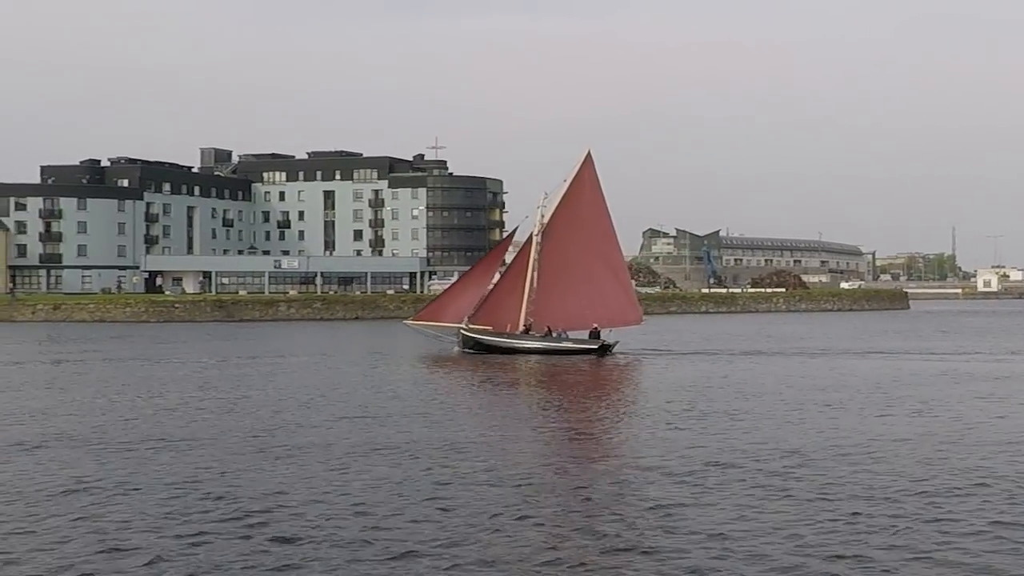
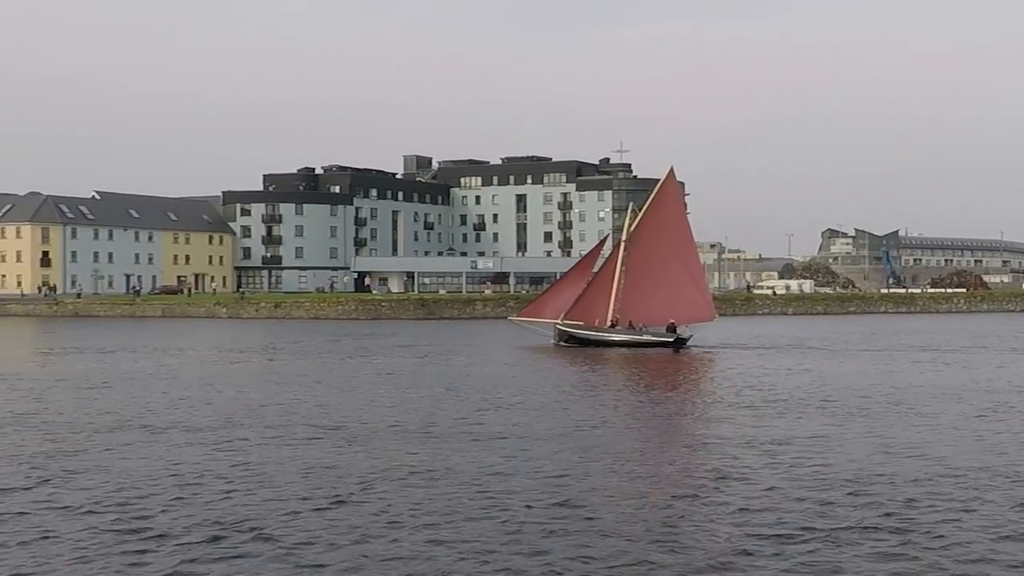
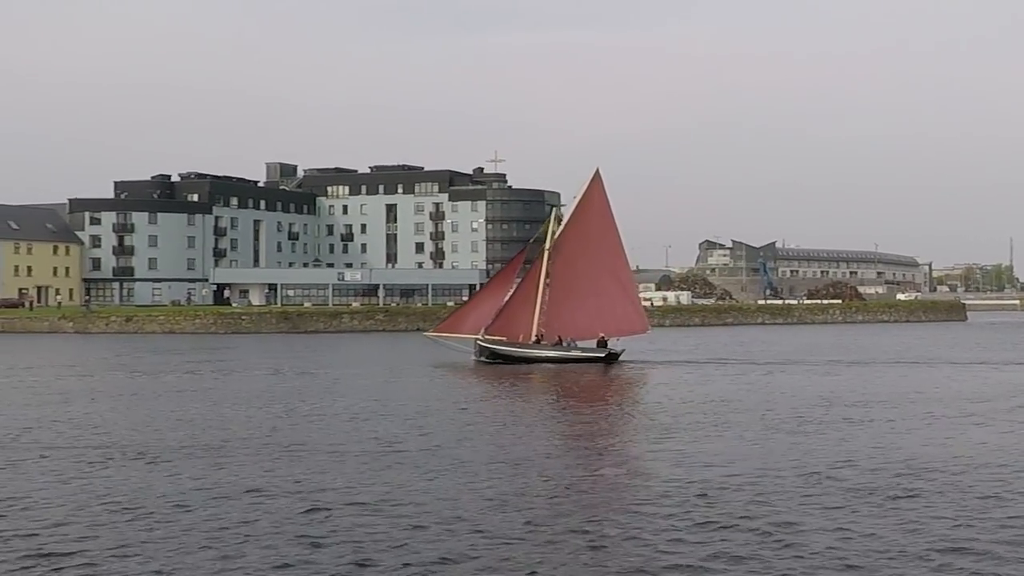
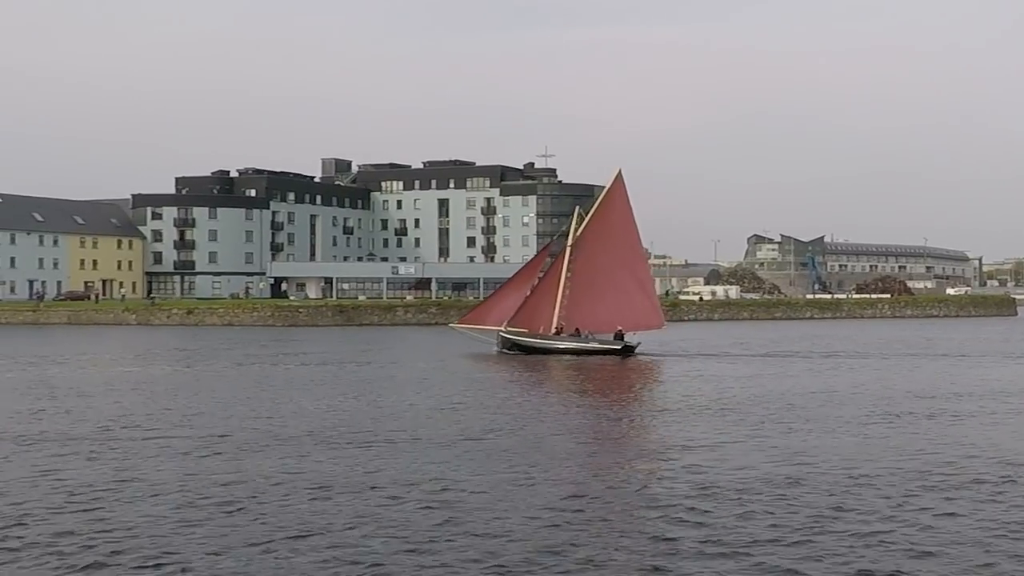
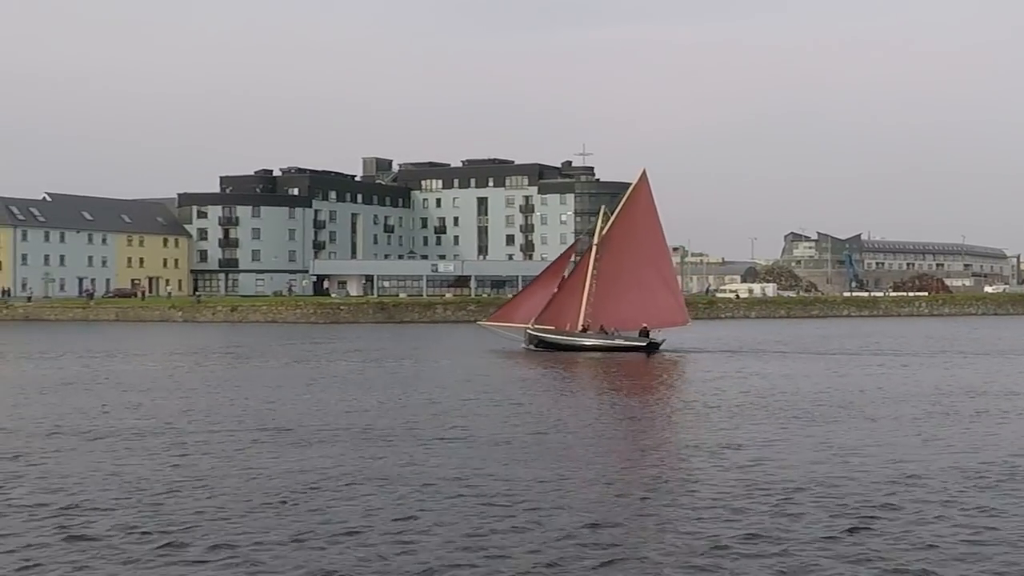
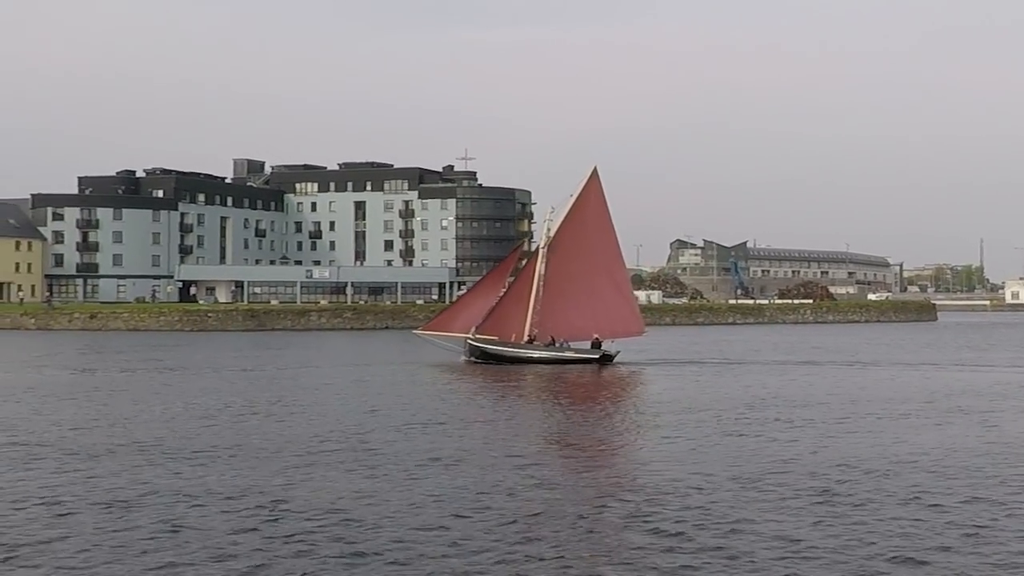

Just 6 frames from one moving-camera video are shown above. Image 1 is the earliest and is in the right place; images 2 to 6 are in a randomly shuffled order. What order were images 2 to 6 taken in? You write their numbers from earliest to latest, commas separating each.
6, 3, 4, 5, 2
